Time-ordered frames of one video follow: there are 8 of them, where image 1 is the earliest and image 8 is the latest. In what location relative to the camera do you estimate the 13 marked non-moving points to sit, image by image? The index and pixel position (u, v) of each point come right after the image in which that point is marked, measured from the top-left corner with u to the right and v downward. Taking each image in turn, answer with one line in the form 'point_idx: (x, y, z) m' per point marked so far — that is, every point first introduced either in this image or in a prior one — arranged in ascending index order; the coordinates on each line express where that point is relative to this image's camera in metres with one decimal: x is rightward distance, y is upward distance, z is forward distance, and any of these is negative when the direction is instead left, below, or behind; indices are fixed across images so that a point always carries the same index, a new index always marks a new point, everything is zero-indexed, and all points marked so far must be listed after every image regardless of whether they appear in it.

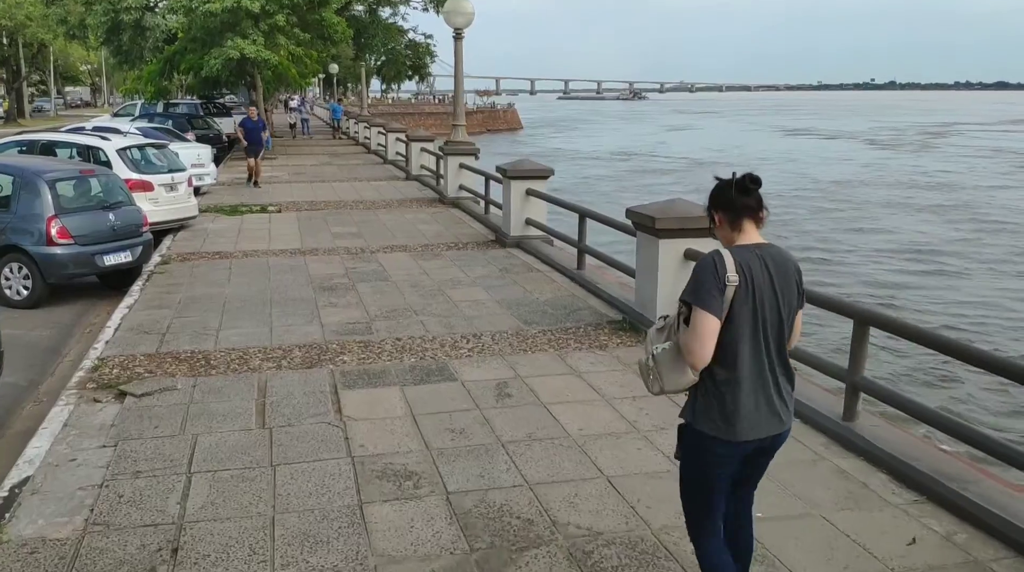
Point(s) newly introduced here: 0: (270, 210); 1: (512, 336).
0: (-3.8, +1.2, +15.0) m
1: (0.0, -0.3, +7.2) m
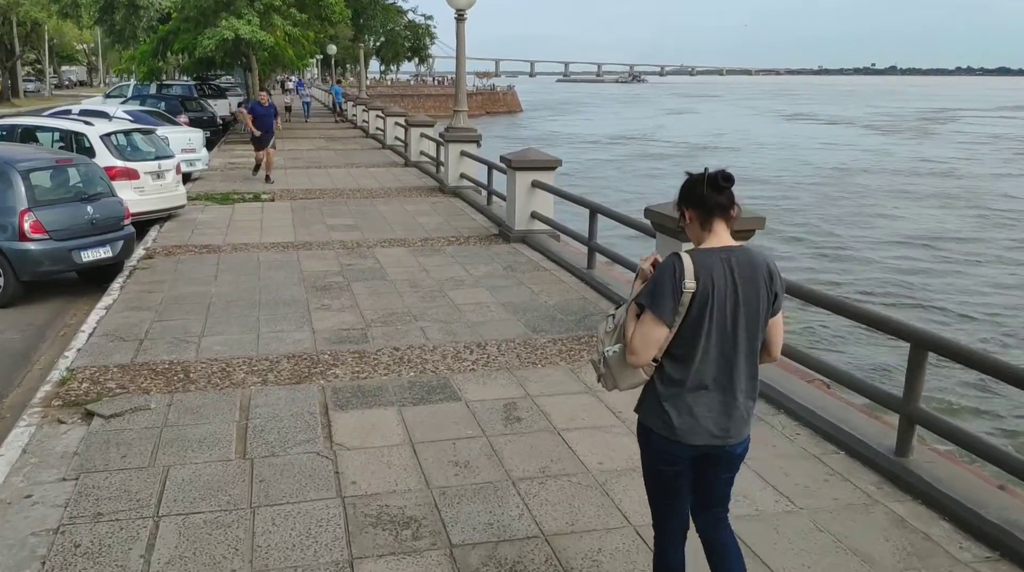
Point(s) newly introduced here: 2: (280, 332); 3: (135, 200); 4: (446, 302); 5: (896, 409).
0: (-3.7, +1.3, +14.4) m
1: (0.0, -0.4, +6.6) m
2: (-1.7, -0.3, +6.9) m
3: (-4.6, +1.0, +11.6) m
4: (-0.5, -0.1, +7.8) m
5: (+1.8, -0.6, +4.5) m
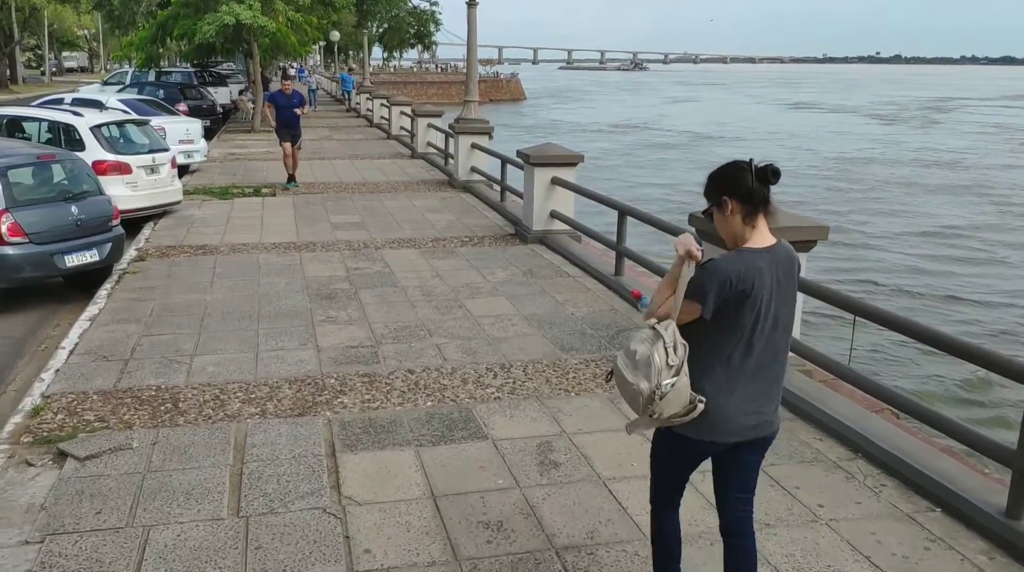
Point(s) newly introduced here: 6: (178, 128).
0: (-3.5, +1.3, +13.7) m
1: (+0.2, -0.5, +5.9) m
2: (-1.5, -0.4, +6.2) m
3: (-4.4, +1.0, +10.9) m
4: (-0.4, -0.2, +7.1) m
5: (+2.0, -0.7, +3.8) m
6: (-5.4, +2.5, +15.4) m
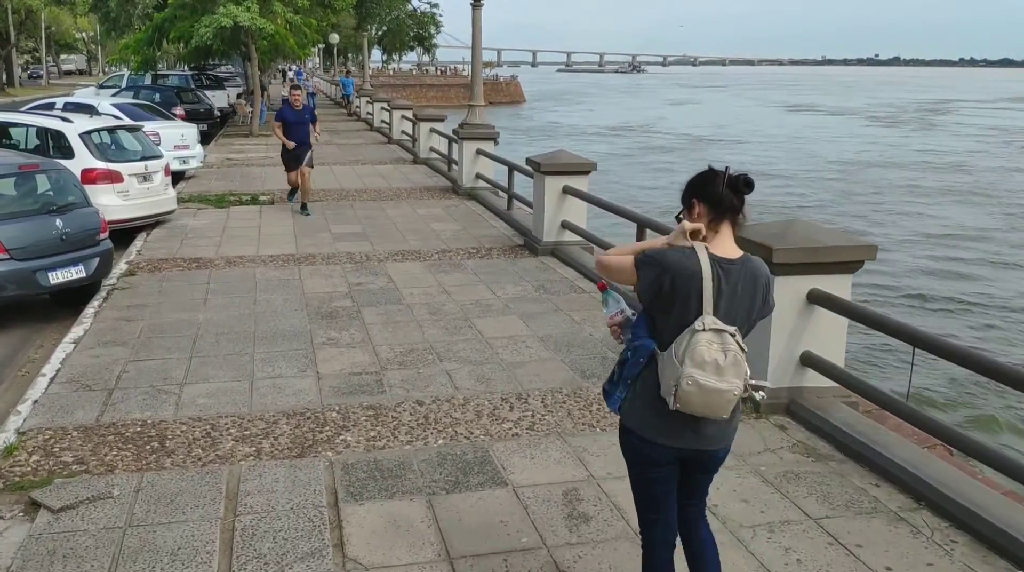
0: (-3.4, +1.2, +13.2) m
1: (+0.3, -0.6, +5.4) m
2: (-1.4, -0.6, +5.7) m
3: (-4.3, +0.9, +10.5) m
4: (-0.3, -0.3, +6.6) m
5: (+2.1, -0.8, +3.4) m
6: (-5.3, +2.4, +15.0) m
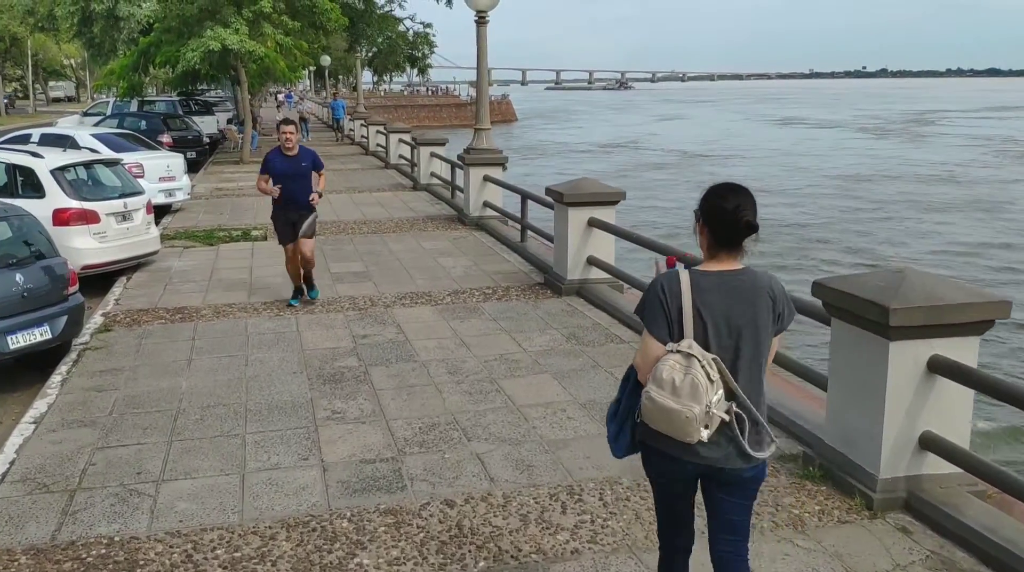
0: (-3.3, +0.6, +12.2) m
1: (+0.5, -0.9, +4.4) m
2: (-1.2, -0.9, +4.7) m
3: (-4.1, +0.4, +9.5) m
4: (-0.1, -0.7, +5.6) m
5: (+2.3, -1.1, +2.4) m
6: (-5.2, +1.8, +14.0) m
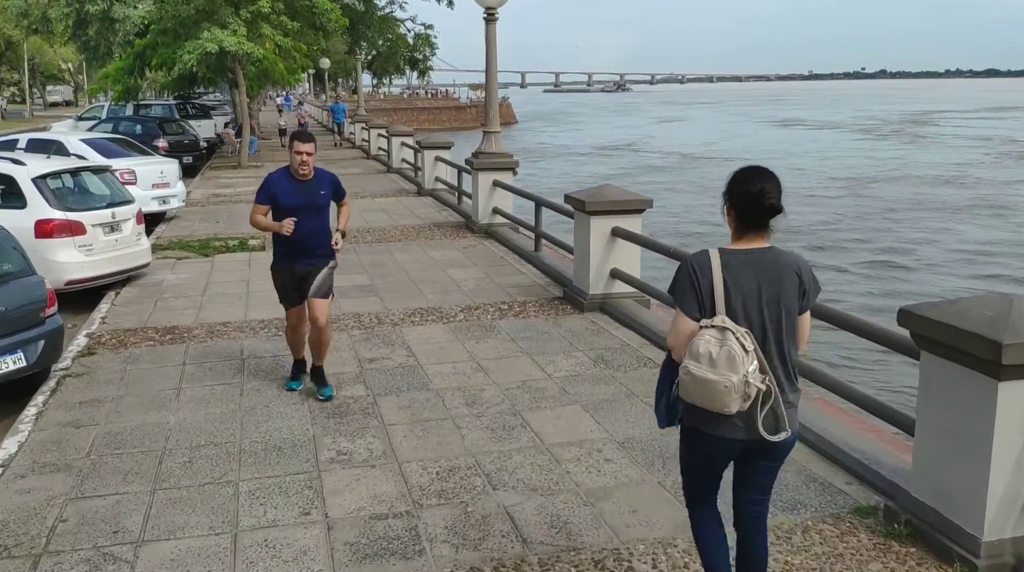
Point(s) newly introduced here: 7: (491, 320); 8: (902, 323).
0: (-3.1, +0.5, +11.6) m
1: (+0.7, -1.0, +3.8) m
2: (-1.0, -1.0, +4.1) m
3: (-4.0, +0.2, +8.8) m
4: (+0.1, -0.8, +5.0) m
5: (+2.5, -1.2, +1.7) m
6: (-5.0, +1.6, +13.4) m
7: (-0.2, -0.3, +7.8) m
8: (+1.6, -0.2, +3.9) m
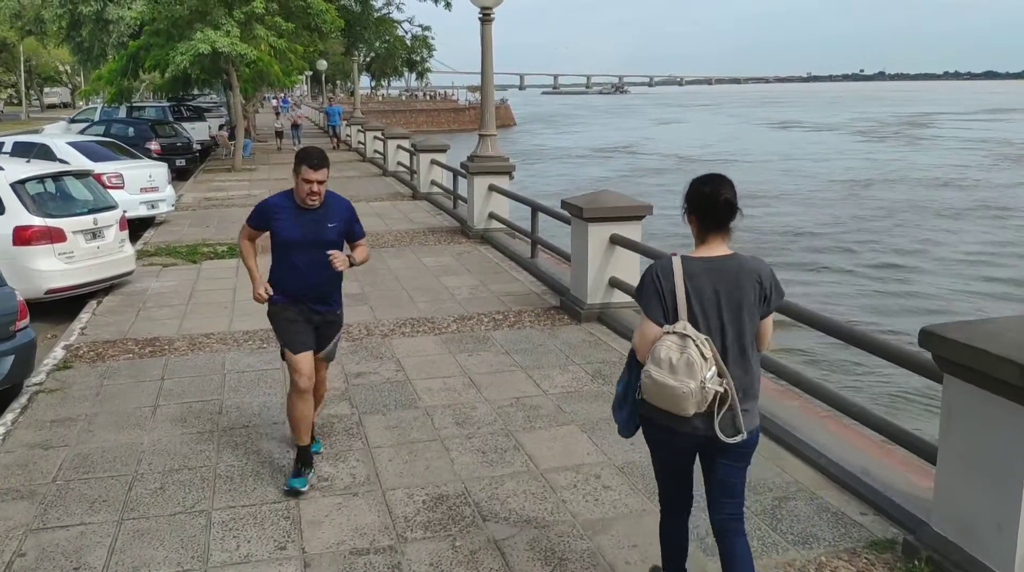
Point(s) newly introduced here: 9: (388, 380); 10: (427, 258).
0: (-3.2, +0.4, +11.3) m
1: (+0.7, -1.1, +3.5) m
2: (-1.1, -1.1, +3.8) m
3: (-4.0, +0.1, +8.6) m
4: (+0.1, -0.9, +4.7) m
5: (+2.4, -1.2, +1.4) m
6: (-5.1, +1.5, +13.1) m
7: (-0.2, -0.3, +7.5) m
8: (+1.5, -0.2, +3.7) m
9: (-0.8, -0.6, +6.2) m
10: (-1.0, +0.3, +10.7) m
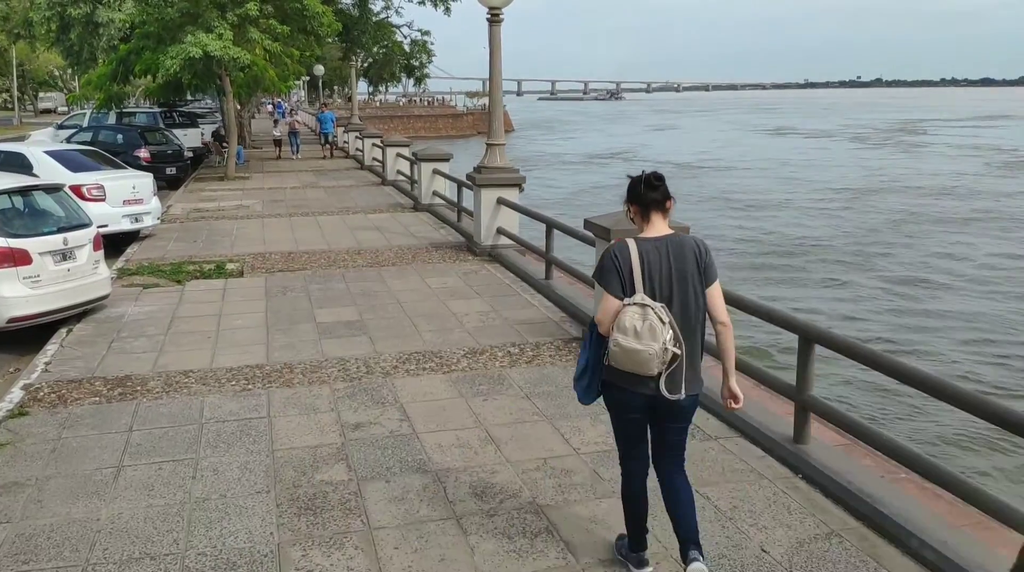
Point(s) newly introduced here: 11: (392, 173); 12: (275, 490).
0: (-3.1, +0.2, +10.4) m
1: (+0.8, -1.3, +2.7) m
2: (-0.9, -1.3, +2.9) m
3: (-3.9, -0.1, +7.7) m
4: (+0.2, -1.1, +3.9) m
5: (+2.6, -1.4, +0.6) m
6: (-4.9, +1.3, +12.2) m
7: (-0.1, -0.6, +6.6) m
8: (+1.7, -0.4, +2.8) m
9: (-0.7, -0.8, +5.4) m
10: (-0.8, +0.1, +9.9) m
11: (-2.4, +2.3, +19.6) m
12: (-1.1, -1.0, +4.7) m
